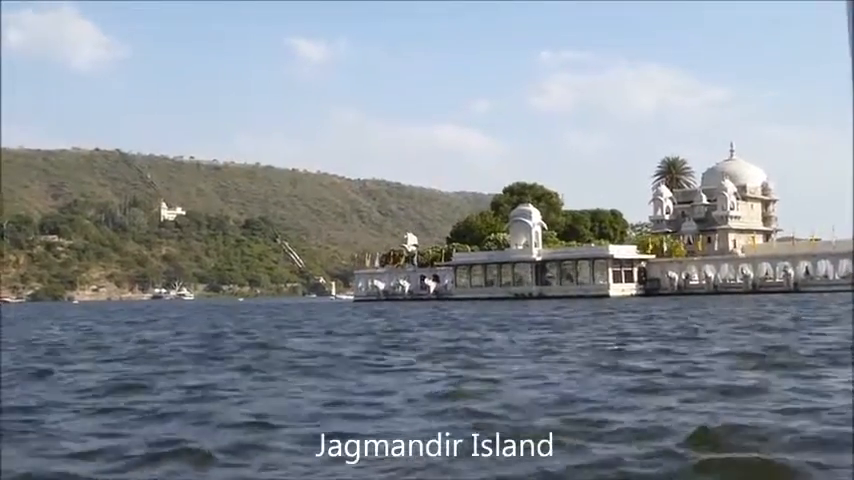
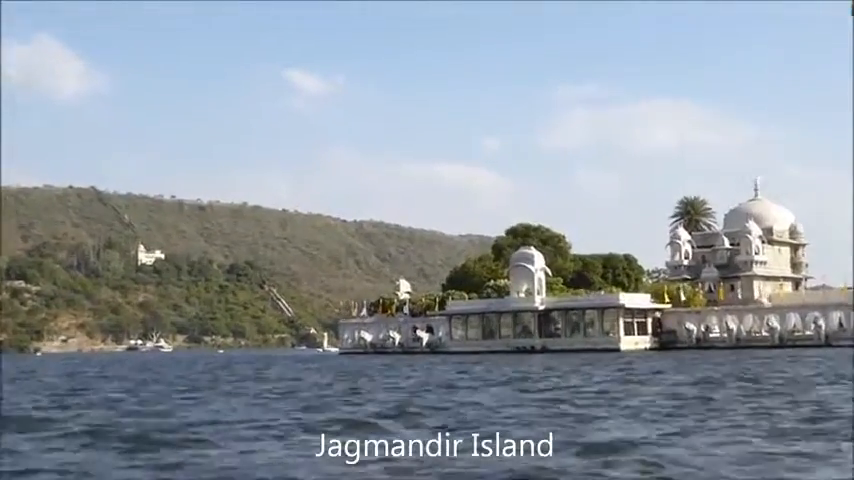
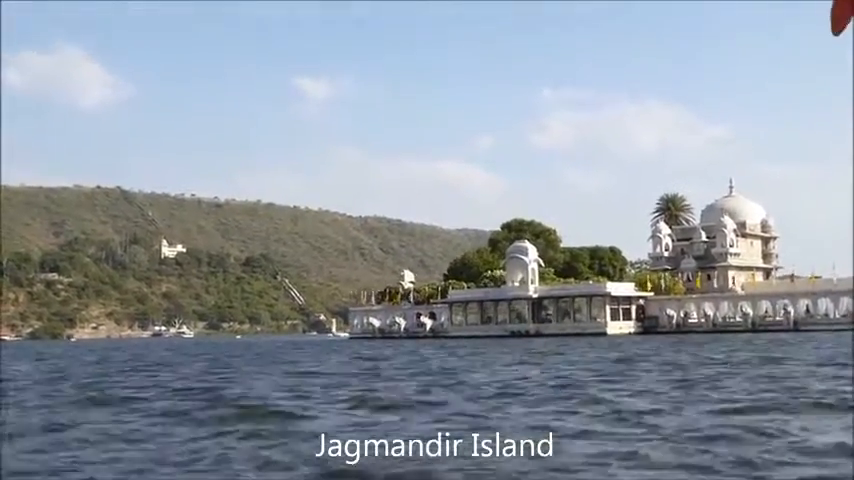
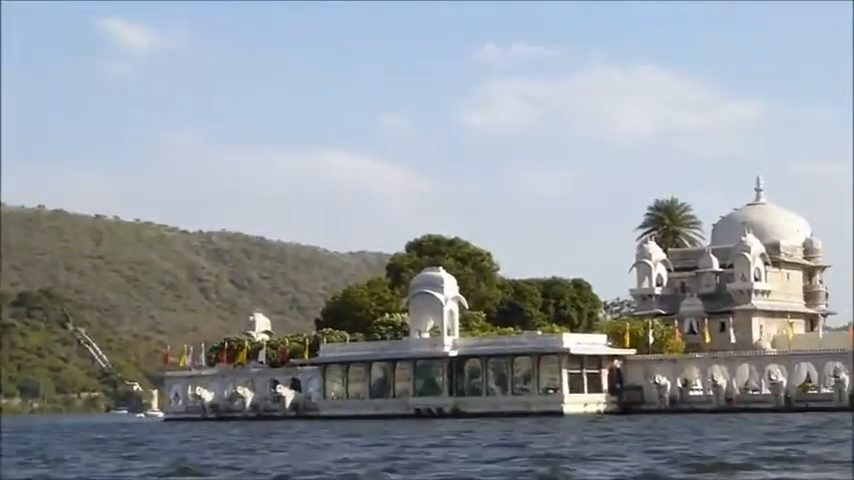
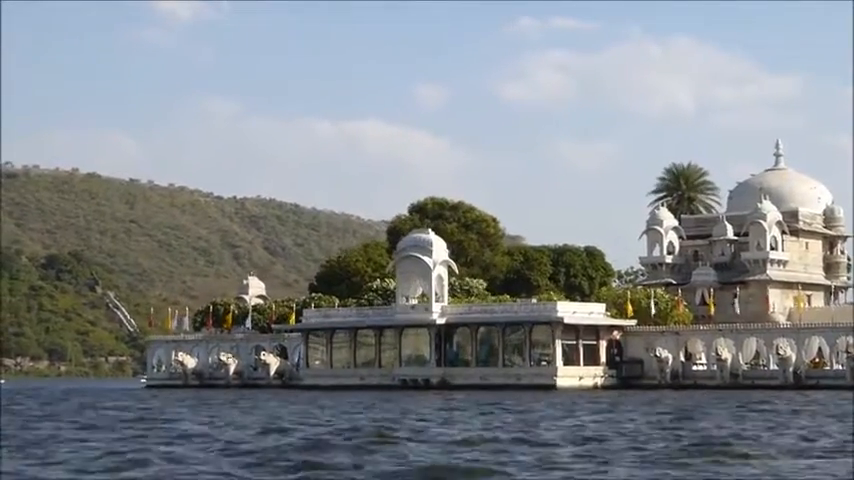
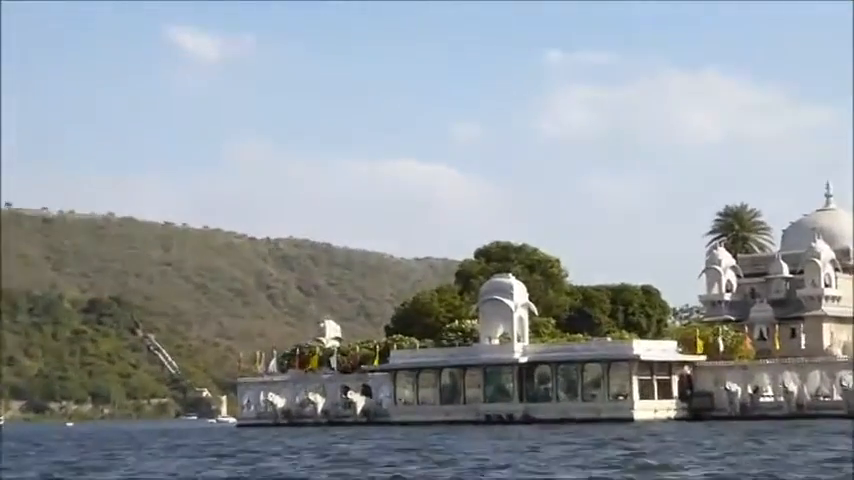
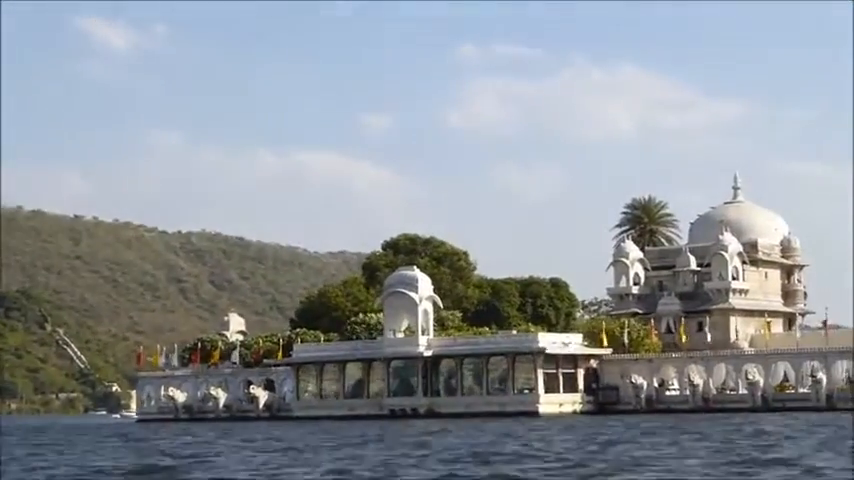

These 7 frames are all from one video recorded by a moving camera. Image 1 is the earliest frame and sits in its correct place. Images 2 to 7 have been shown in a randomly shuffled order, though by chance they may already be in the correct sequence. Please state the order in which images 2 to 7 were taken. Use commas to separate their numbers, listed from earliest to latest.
3, 2, 6, 4, 7, 5
